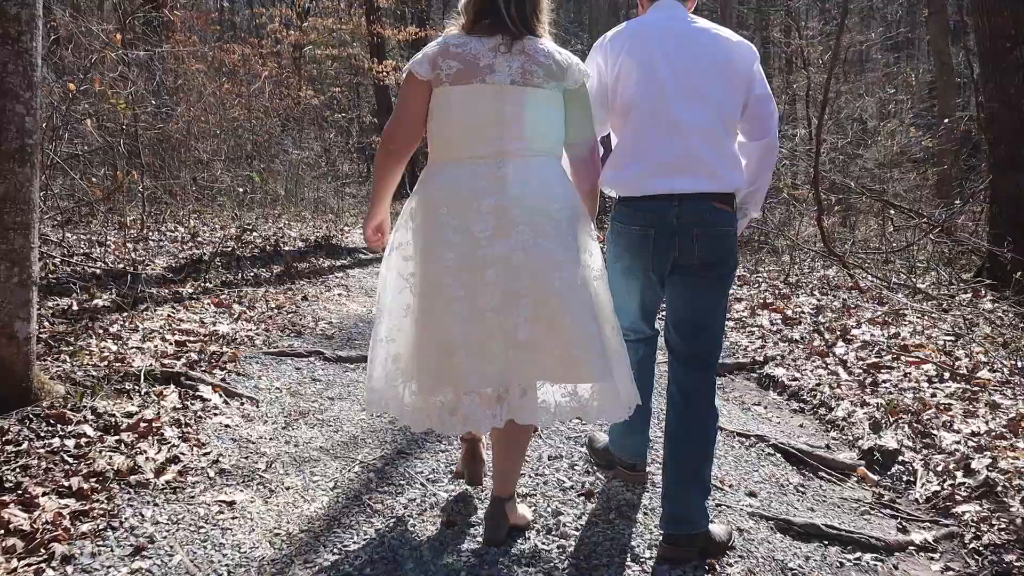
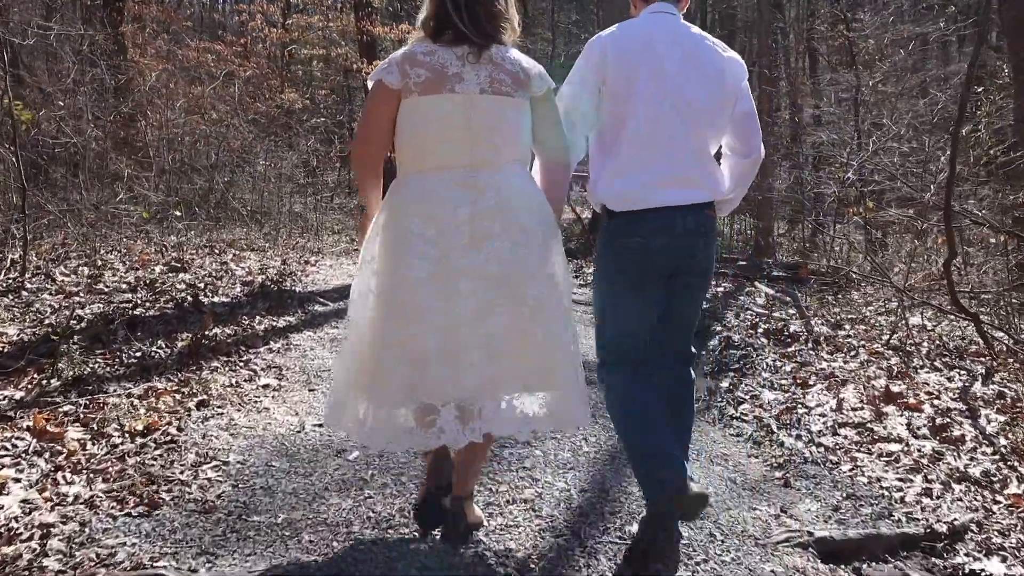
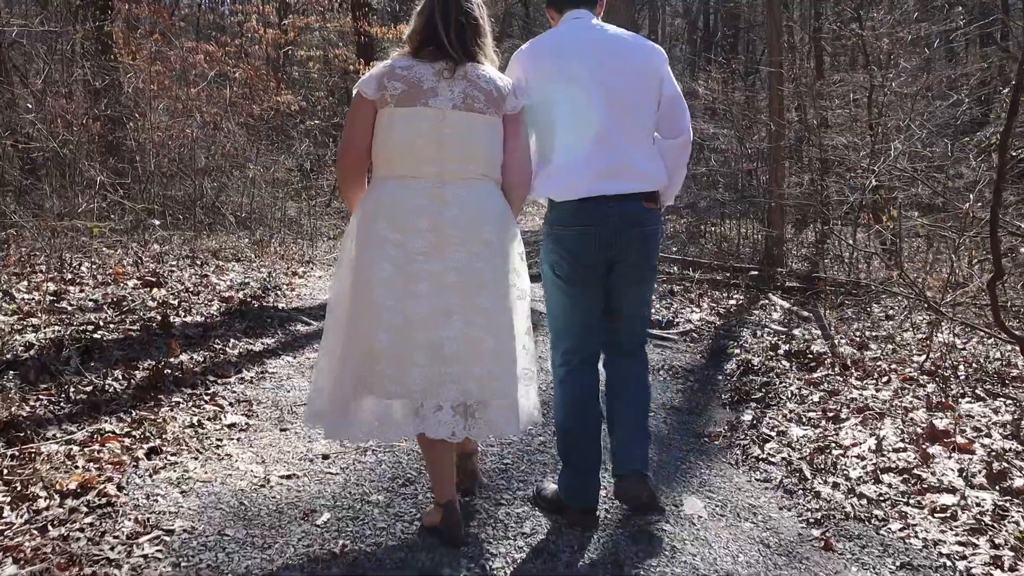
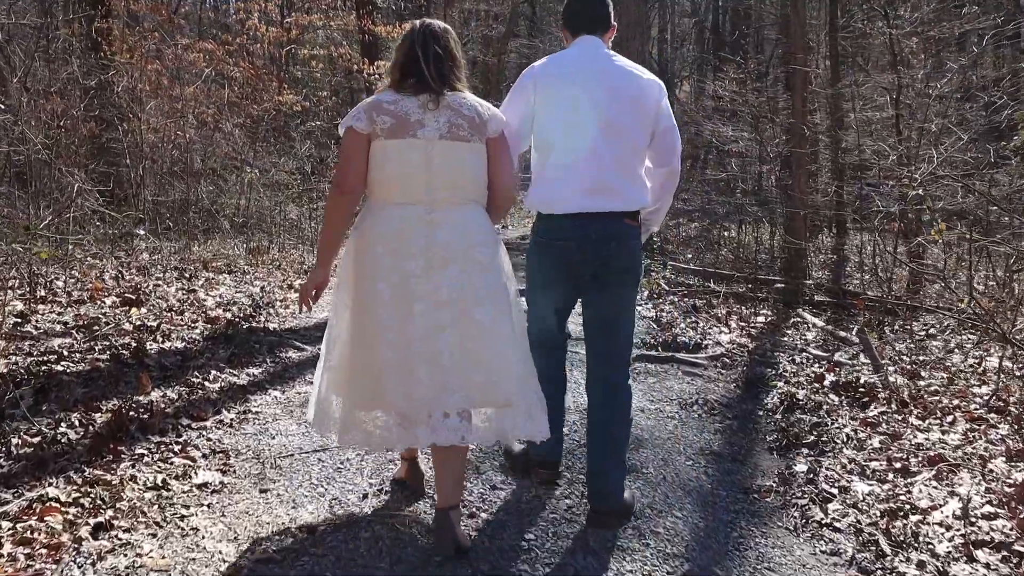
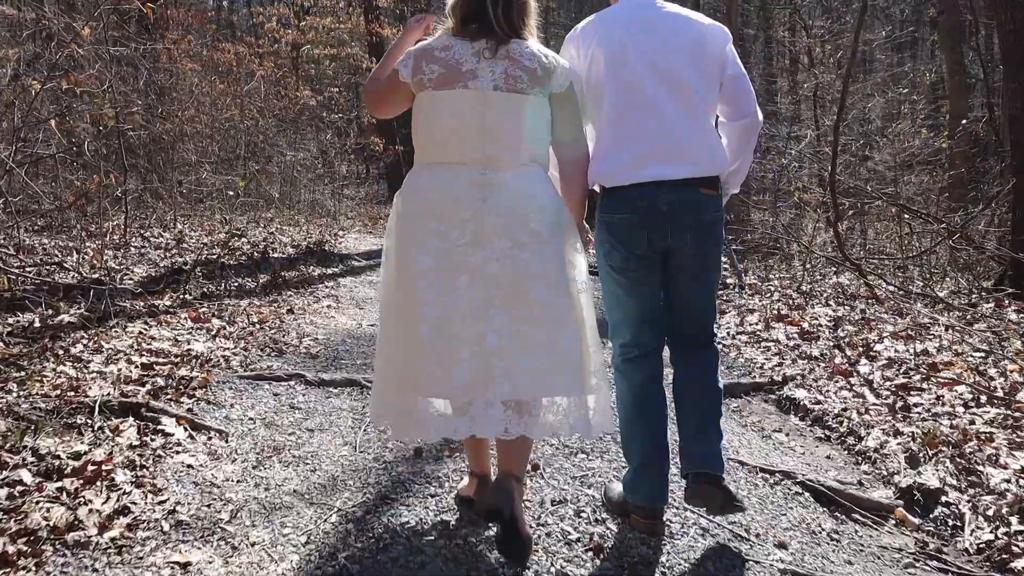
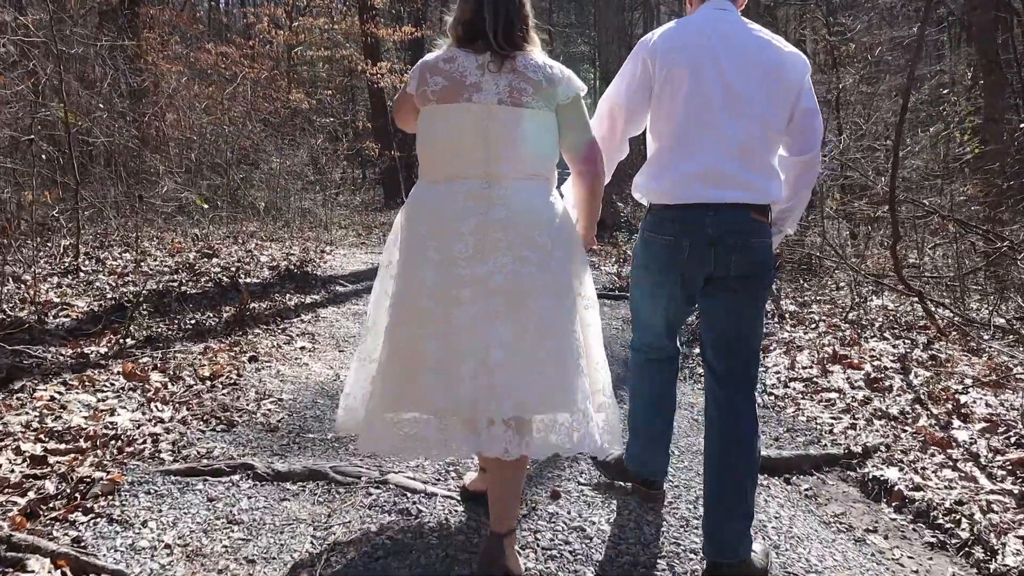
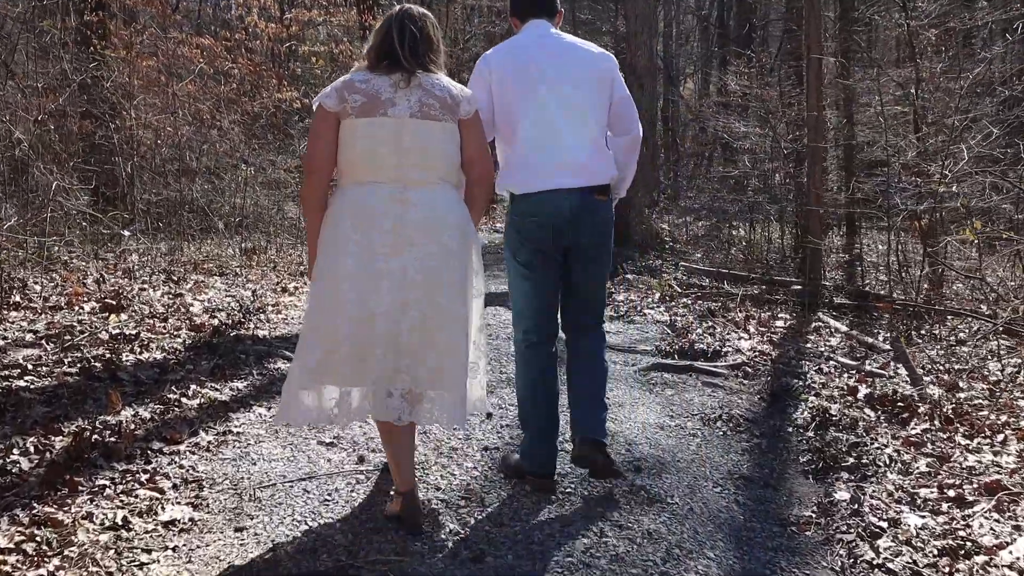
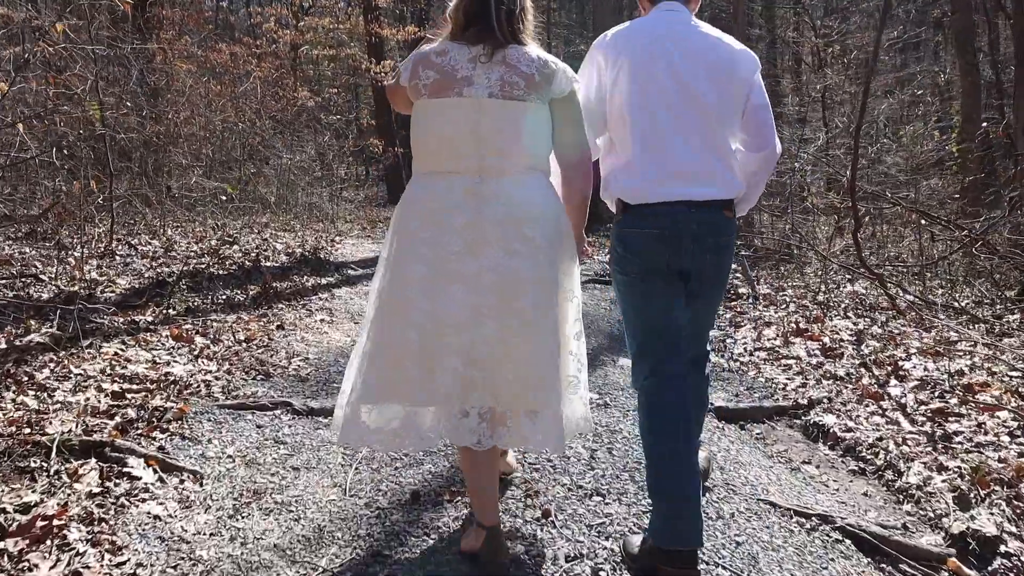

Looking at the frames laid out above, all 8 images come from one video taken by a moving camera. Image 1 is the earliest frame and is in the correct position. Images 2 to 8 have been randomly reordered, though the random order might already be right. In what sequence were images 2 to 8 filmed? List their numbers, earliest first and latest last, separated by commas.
5, 8, 6, 2, 3, 4, 7
